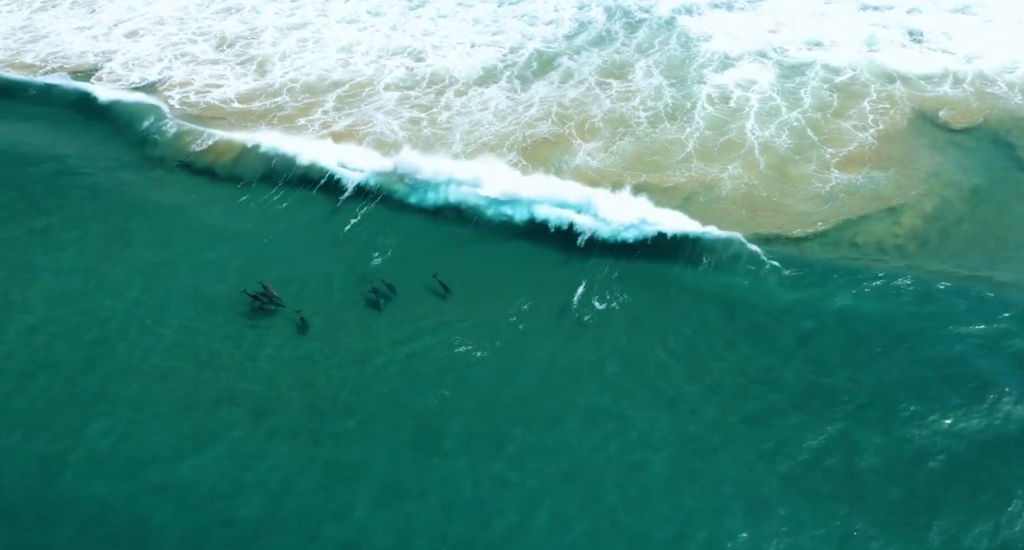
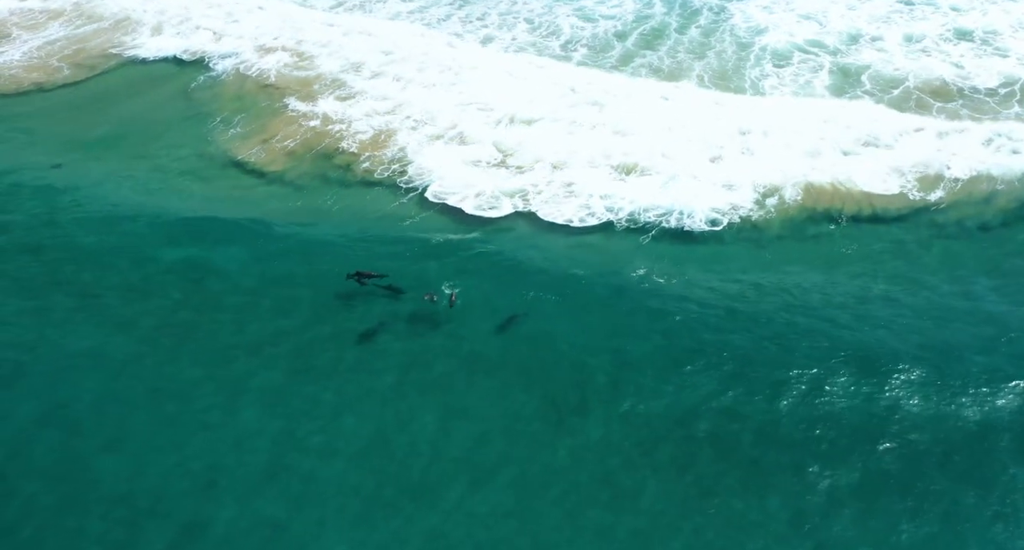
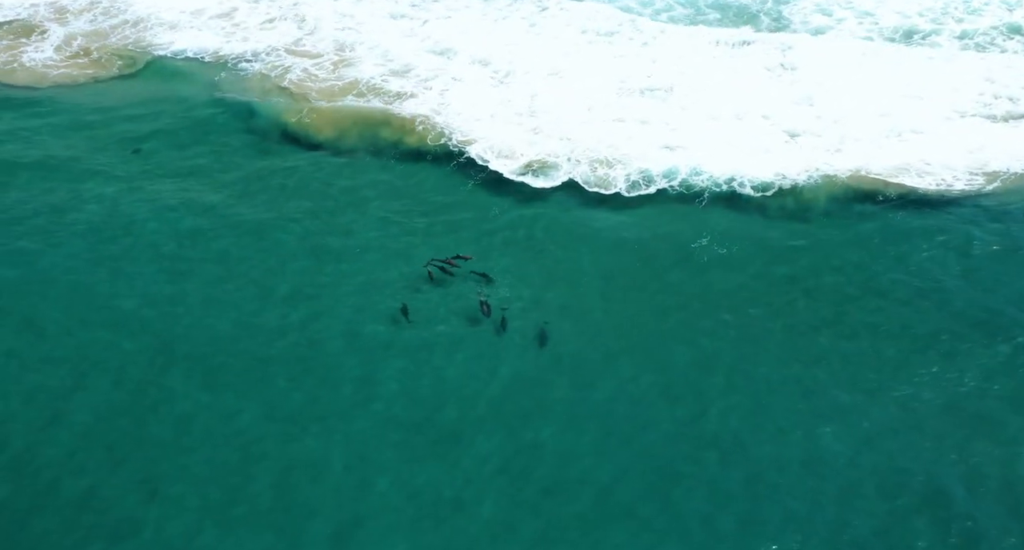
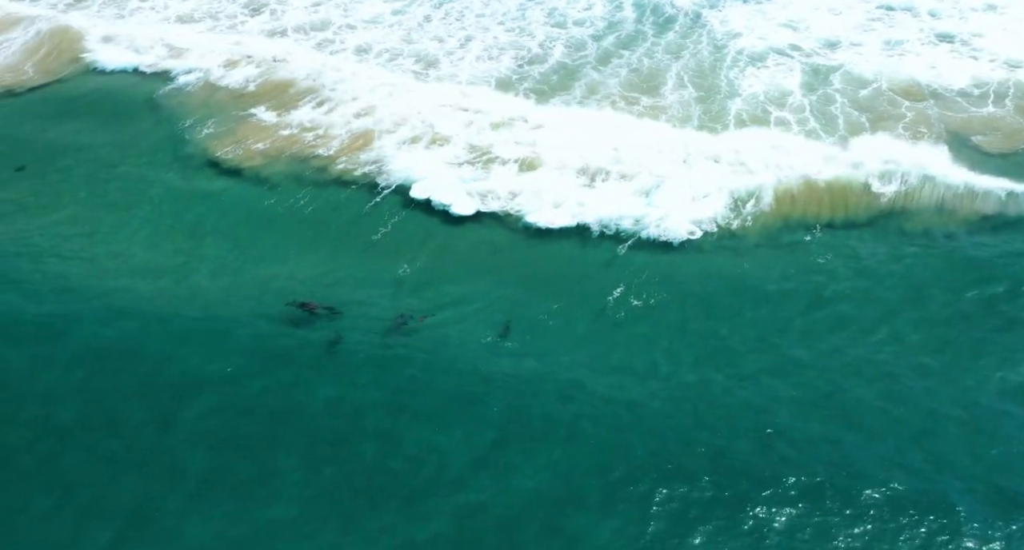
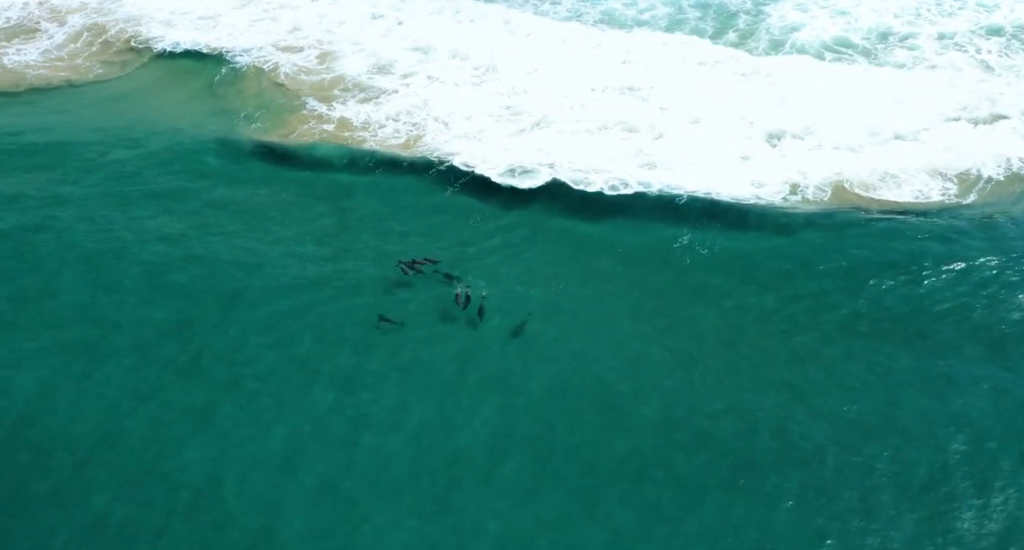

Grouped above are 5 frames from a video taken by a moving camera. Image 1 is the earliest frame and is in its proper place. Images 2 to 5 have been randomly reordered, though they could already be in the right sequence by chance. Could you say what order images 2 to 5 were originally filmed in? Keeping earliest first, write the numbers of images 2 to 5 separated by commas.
4, 2, 5, 3
